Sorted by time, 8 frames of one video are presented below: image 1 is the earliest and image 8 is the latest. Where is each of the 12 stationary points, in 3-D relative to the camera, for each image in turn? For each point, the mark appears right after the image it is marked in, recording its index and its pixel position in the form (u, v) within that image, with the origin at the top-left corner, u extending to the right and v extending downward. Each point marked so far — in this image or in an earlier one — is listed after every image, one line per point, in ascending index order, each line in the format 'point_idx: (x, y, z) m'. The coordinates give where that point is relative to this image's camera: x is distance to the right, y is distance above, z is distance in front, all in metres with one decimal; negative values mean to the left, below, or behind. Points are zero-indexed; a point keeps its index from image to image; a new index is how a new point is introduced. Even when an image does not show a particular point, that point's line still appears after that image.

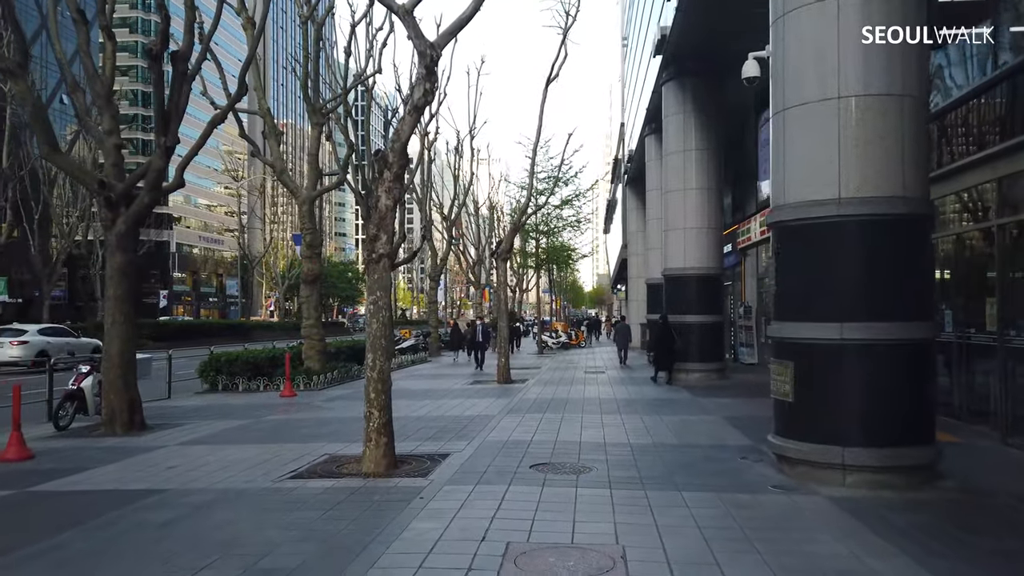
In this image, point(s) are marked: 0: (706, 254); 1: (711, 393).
0: (+5.2, +0.9, +19.9) m
1: (+4.5, -2.4, +17.1) m
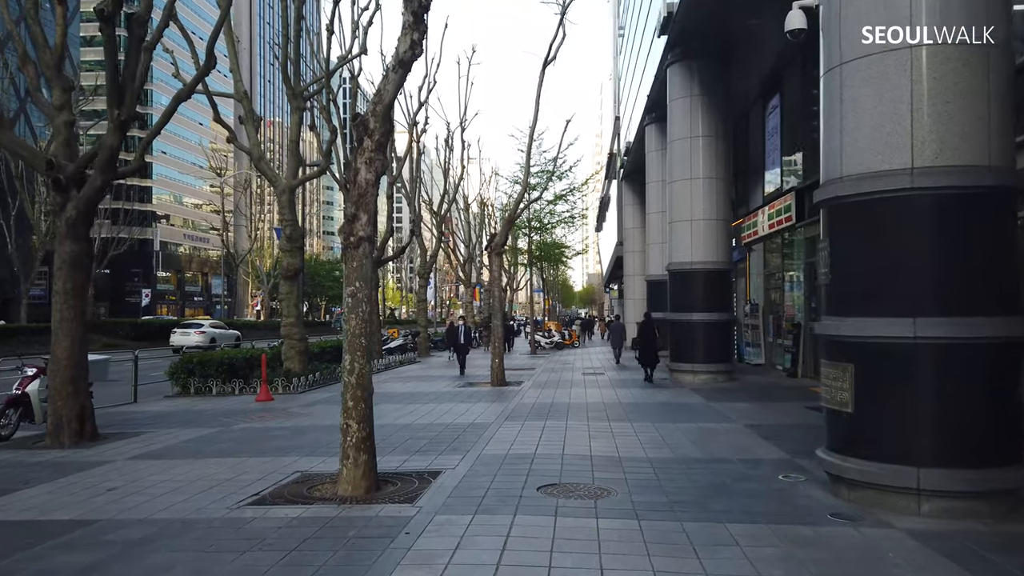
0: (+5.0, +1.0, +18.7) m
1: (+4.4, -2.3, +15.8) m
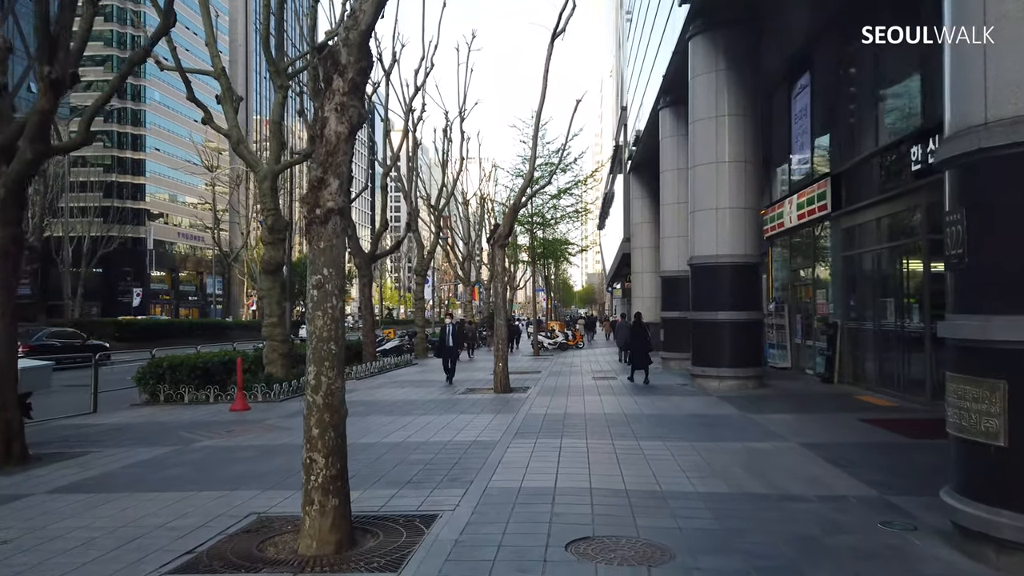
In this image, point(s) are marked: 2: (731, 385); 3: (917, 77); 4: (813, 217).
0: (+5.1, +1.1, +16.8) m
1: (+4.5, -2.2, +14.0) m
2: (+4.8, -2.2, +16.7) m
3: (+7.5, +3.9, +14.2) m
4: (+7.3, +1.7, +18.5) m
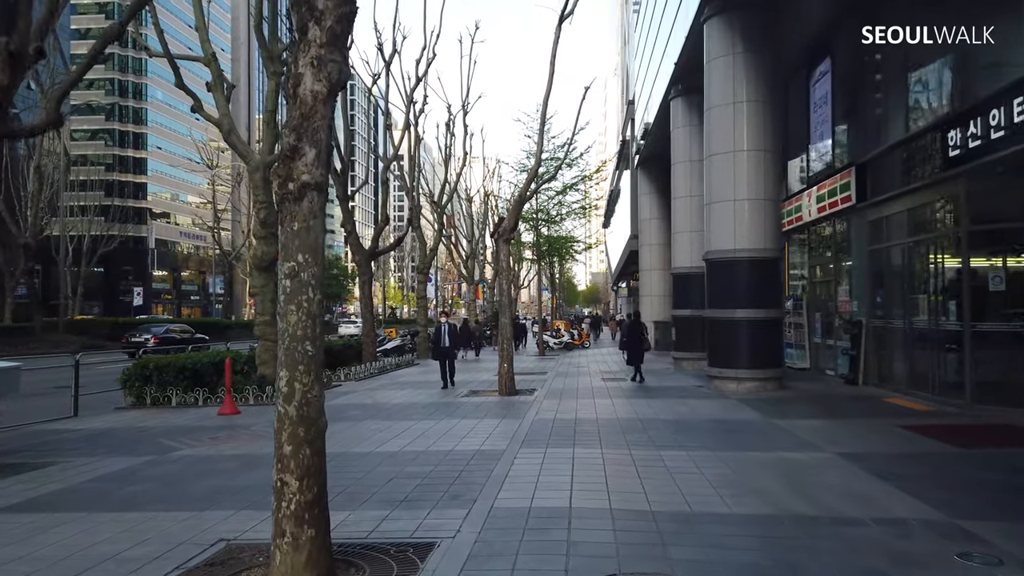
0: (+5.3, +1.2, +15.9) m
1: (+4.6, -2.1, +13.1) m
2: (+4.9, -2.1, +15.8) m
3: (+7.6, +4.0, +13.3) m
4: (+7.4, +1.8, +17.5) m
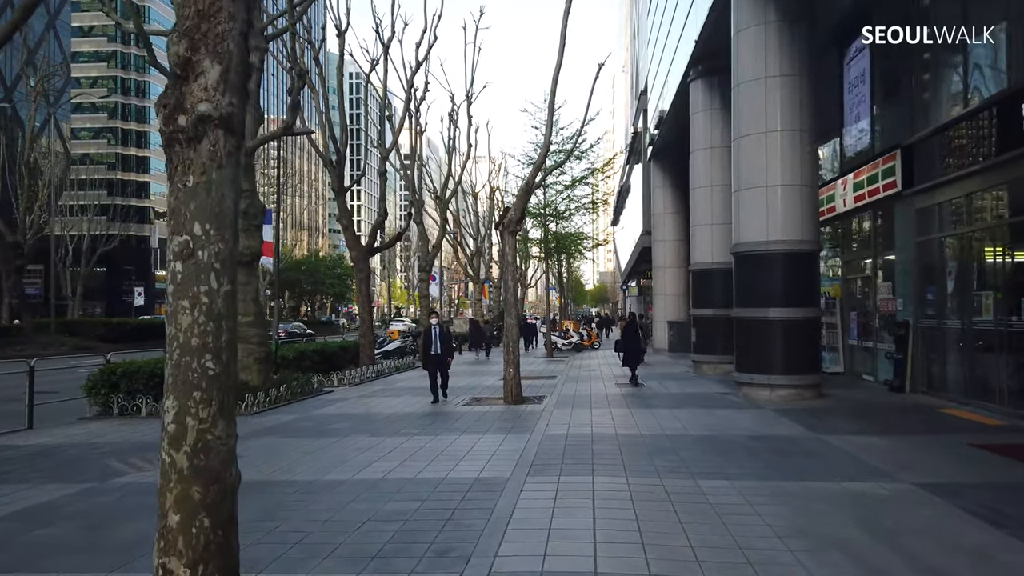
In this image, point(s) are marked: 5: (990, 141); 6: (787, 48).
0: (+5.4, +1.2, +14.2) m
1: (+4.7, -2.0, +11.4) m
2: (+5.1, -2.0, +14.1) m
3: (+7.7, +4.1, +11.6) m
4: (+7.6, +1.9, +15.9) m
5: (+7.6, +2.4, +12.0) m
6: (+5.2, +4.5, +14.4) m
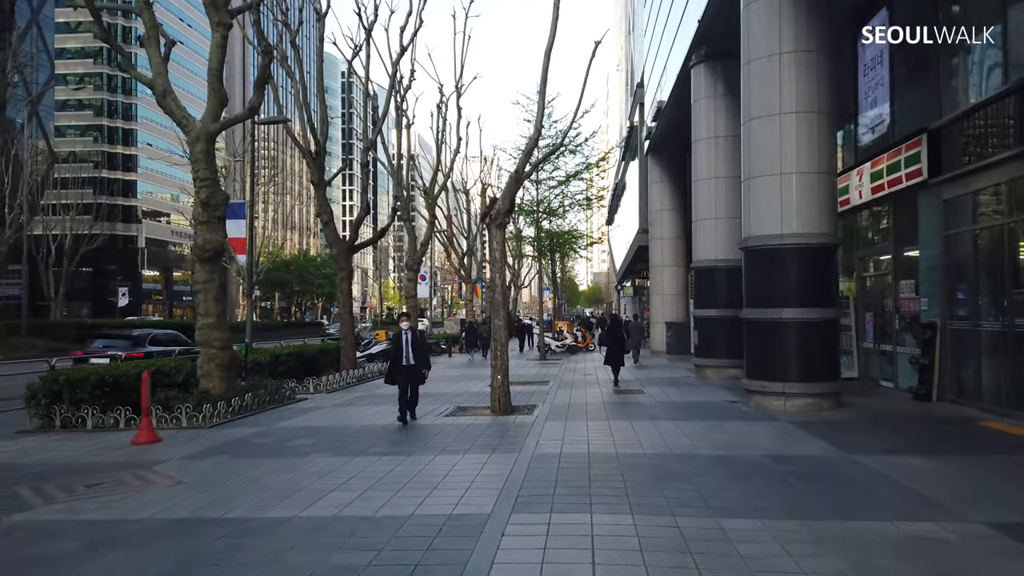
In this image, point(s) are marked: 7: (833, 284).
0: (+5.2, +1.3, +12.9) m
1: (+4.5, -2.0, +10.1) m
2: (+4.8, -2.0, +12.8) m
3: (+7.5, +4.1, +10.3) m
4: (+7.3, +1.9, +14.6) m
5: (+7.4, +2.4, +10.6) m
6: (+5.0, +4.6, +13.1) m
7: (+5.5, +0.1, +12.9) m
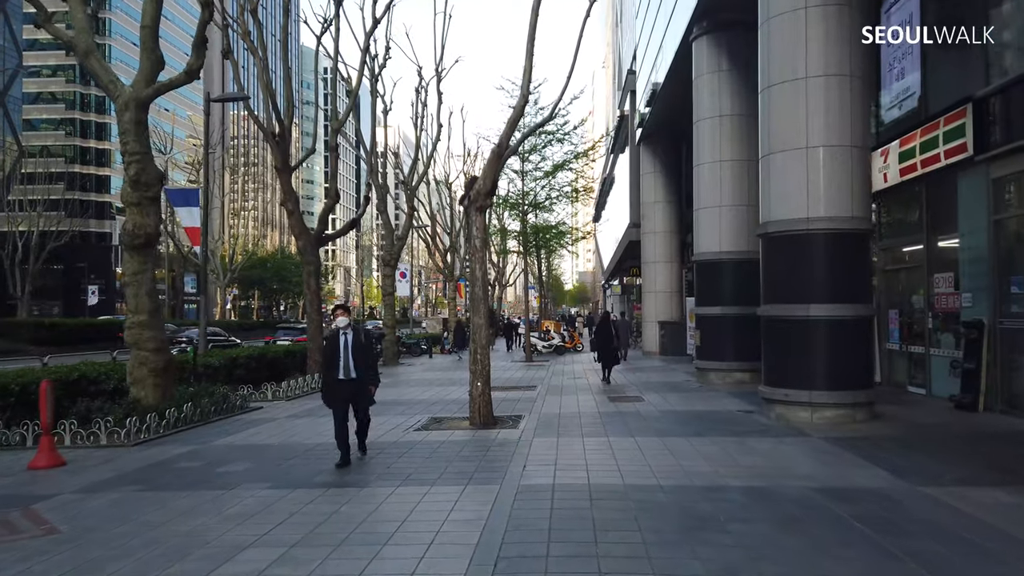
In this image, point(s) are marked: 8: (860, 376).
0: (+4.9, +1.4, +11.1) m
1: (+4.3, -1.9, +8.3) m
2: (+4.6, -1.9, +11.0) m
3: (+7.3, +4.2, +8.5) m
4: (+7.1, +2.0, +12.8) m
5: (+7.2, +2.5, +8.9) m
6: (+4.7, +4.7, +11.3) m
7: (+5.2, +0.2, +11.1) m
8: (+5.1, -1.3, +11.0) m
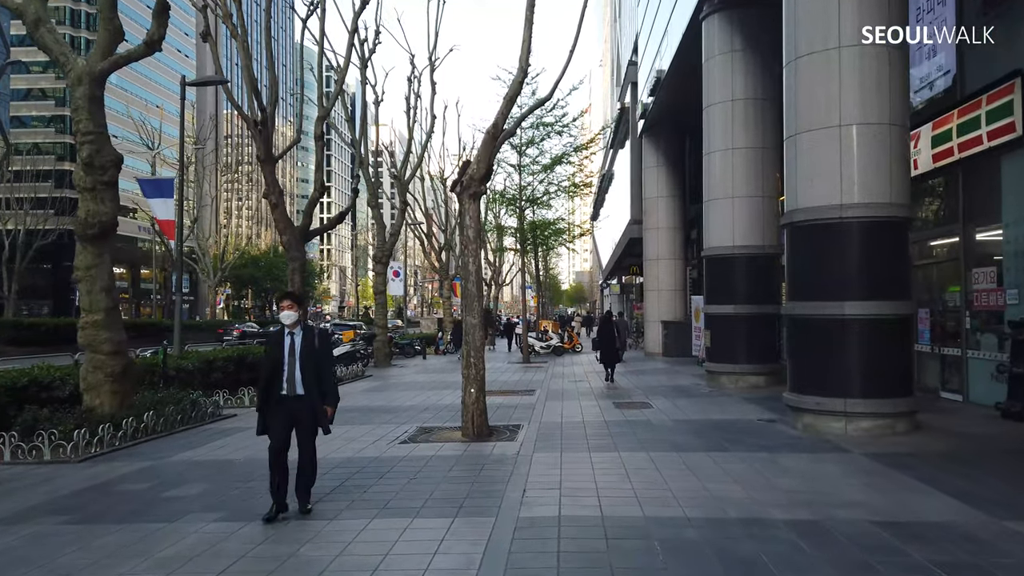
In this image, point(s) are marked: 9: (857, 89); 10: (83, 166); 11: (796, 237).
0: (+4.9, +1.4, +9.9) m
1: (+4.3, -1.8, +7.1) m
2: (+4.5, -1.8, +9.8) m
3: (+7.3, +4.3, +7.4) m
4: (+7.0, +2.1, +11.6) m
5: (+7.2, +2.6, +7.7) m
6: (+4.7, +4.7, +10.1) m
7: (+5.2, +0.2, +9.9) m
8: (+5.0, -1.2, +9.8) m
9: (+4.5, +2.6, +9.9) m
10: (-6.0, +1.7, +10.7) m
11: (+3.9, +0.7, +10.5) m
